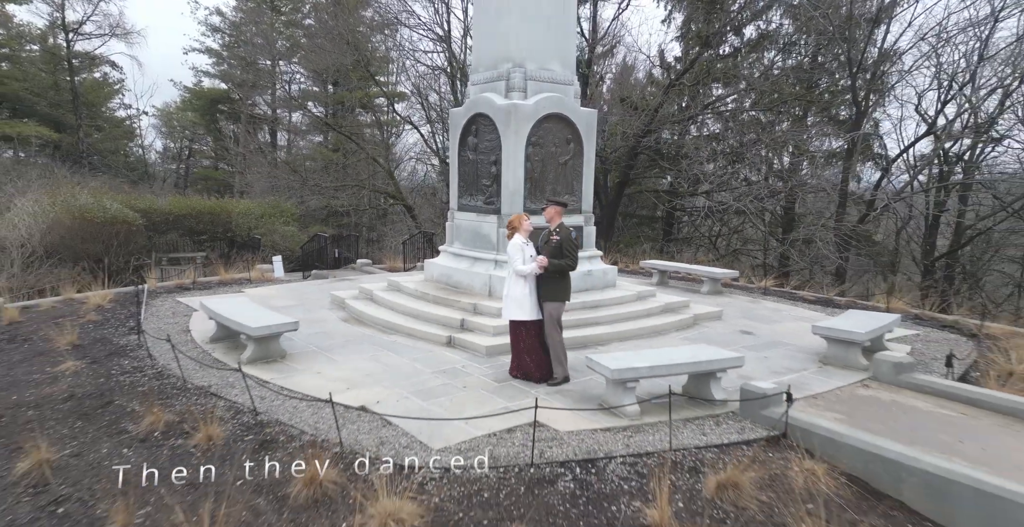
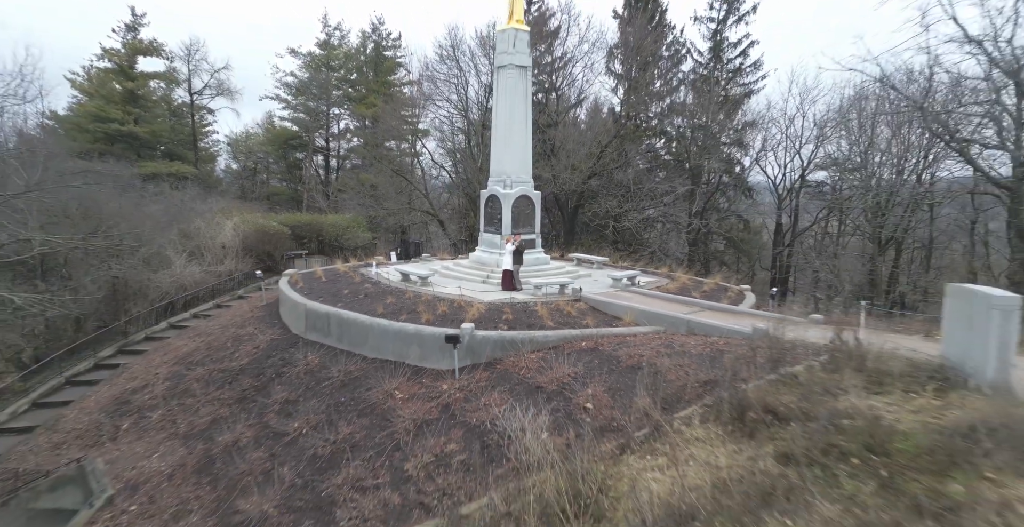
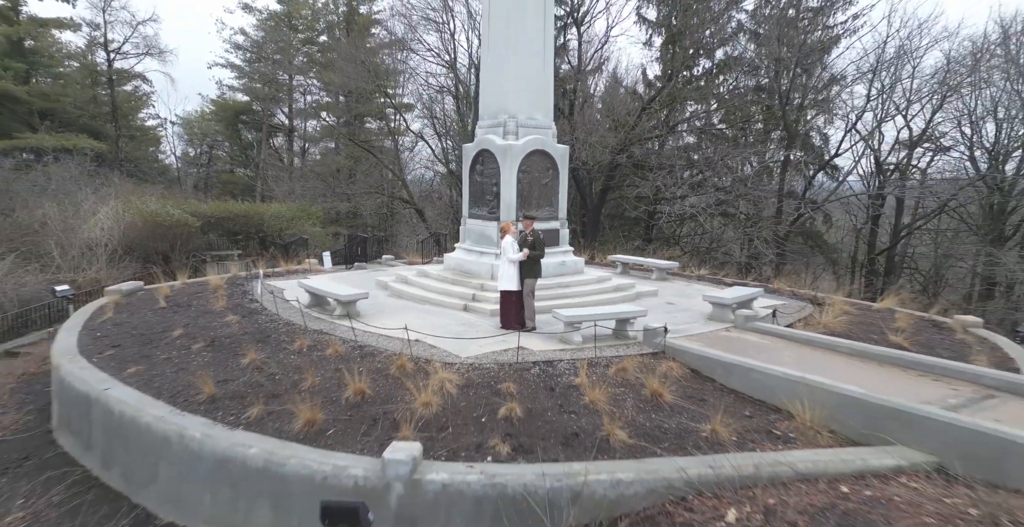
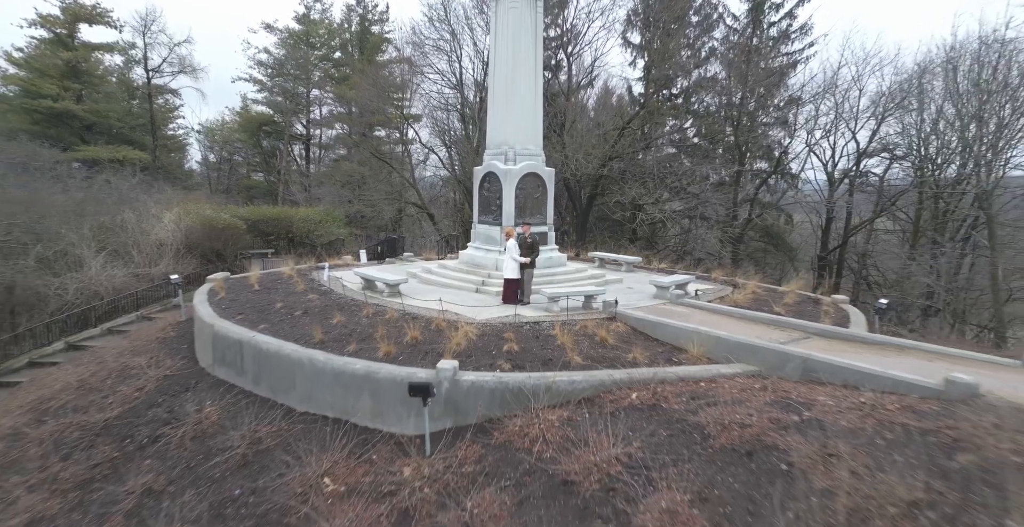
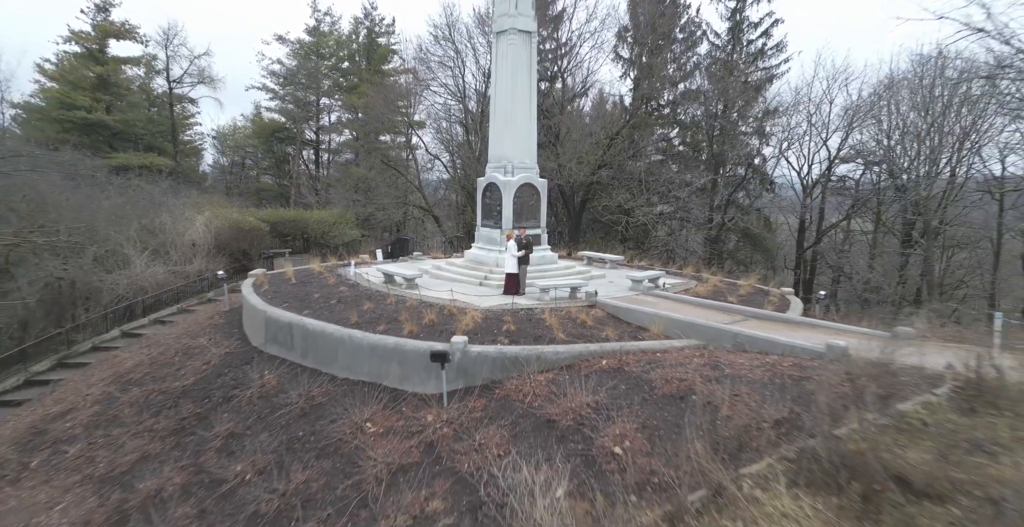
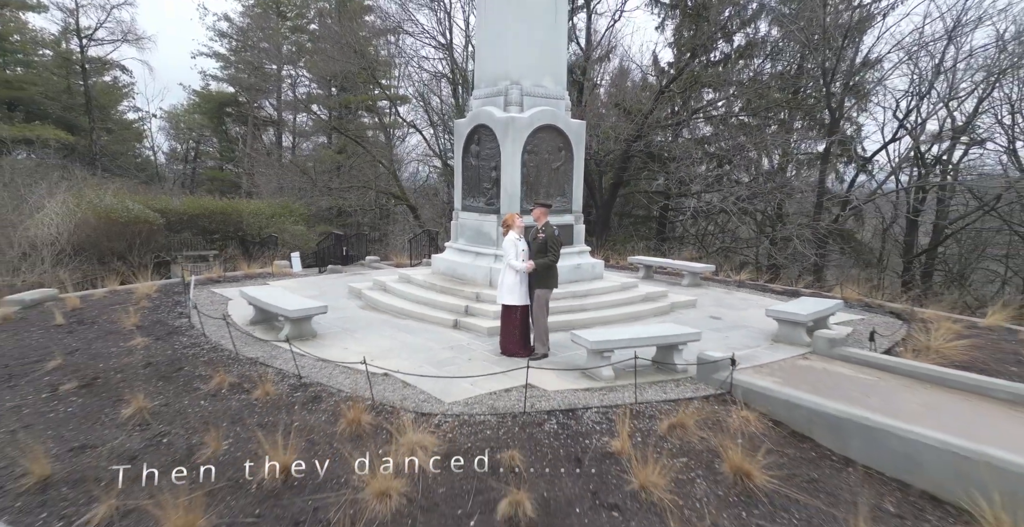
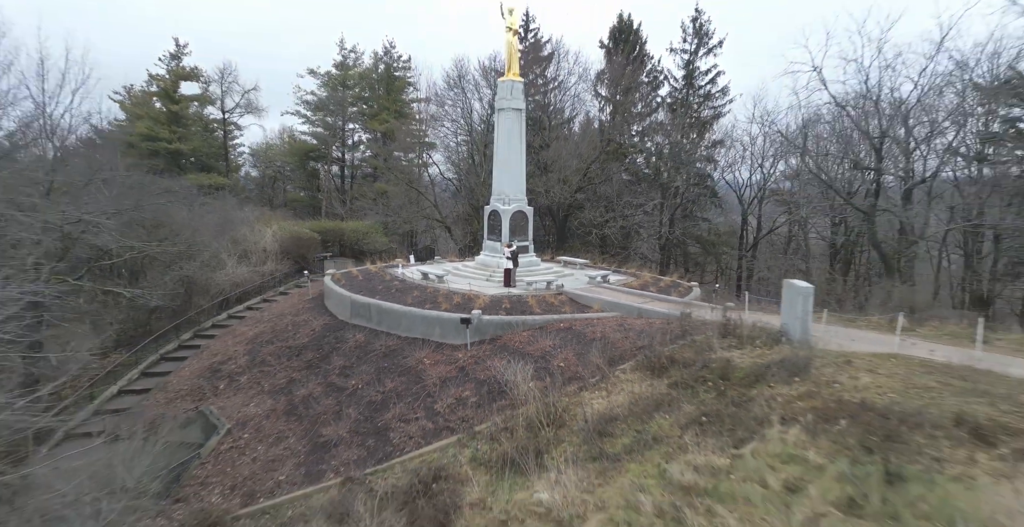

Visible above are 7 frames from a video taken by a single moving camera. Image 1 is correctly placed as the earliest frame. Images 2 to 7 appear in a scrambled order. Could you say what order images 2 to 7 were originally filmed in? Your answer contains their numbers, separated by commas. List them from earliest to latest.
6, 3, 4, 5, 2, 7
